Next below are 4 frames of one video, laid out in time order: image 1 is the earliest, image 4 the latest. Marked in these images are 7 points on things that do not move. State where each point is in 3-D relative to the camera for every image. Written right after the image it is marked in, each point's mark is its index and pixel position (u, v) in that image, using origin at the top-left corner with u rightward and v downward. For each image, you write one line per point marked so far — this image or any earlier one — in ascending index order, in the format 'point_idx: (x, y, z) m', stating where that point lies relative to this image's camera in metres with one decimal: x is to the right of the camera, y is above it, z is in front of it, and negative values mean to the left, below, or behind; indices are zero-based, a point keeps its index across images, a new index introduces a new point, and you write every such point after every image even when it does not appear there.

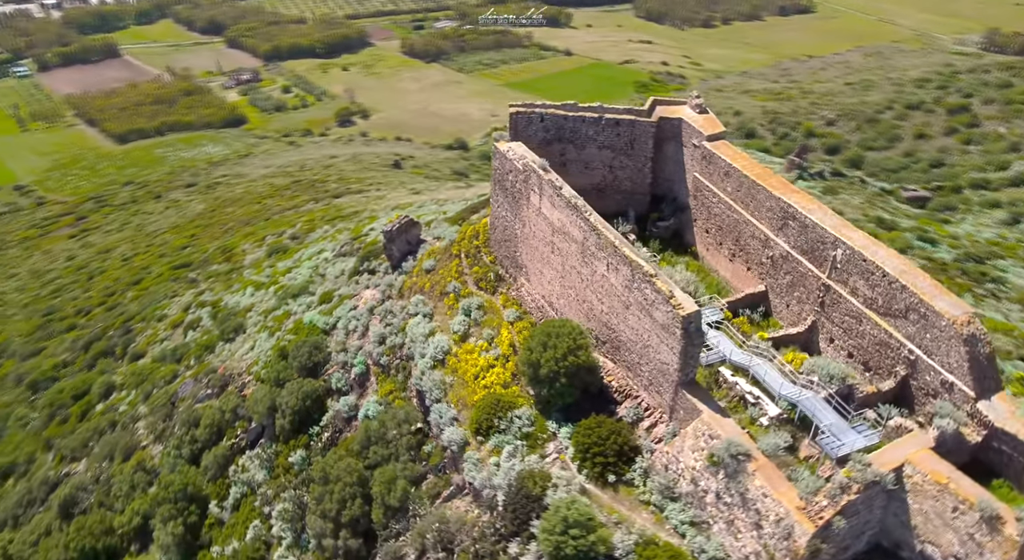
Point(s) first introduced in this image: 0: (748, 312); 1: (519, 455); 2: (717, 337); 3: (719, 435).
0: (+6.2, -0.9, +18.0) m
1: (+0.2, -4.0, +15.6) m
2: (+4.8, -1.4, +16.4) m
3: (+4.0, -3.0, +13.5) m
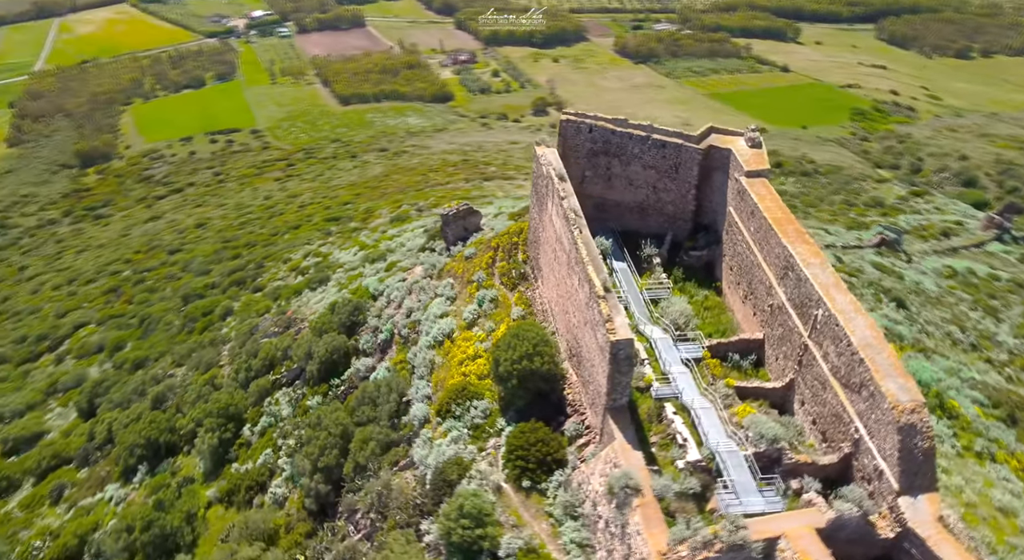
0: (+5.7, -2.0, +17.3) m
1: (-1.2, -3.9, +16.4) m
2: (+3.9, -2.2, +16.0) m
3: (+2.2, -3.6, +13.5) m
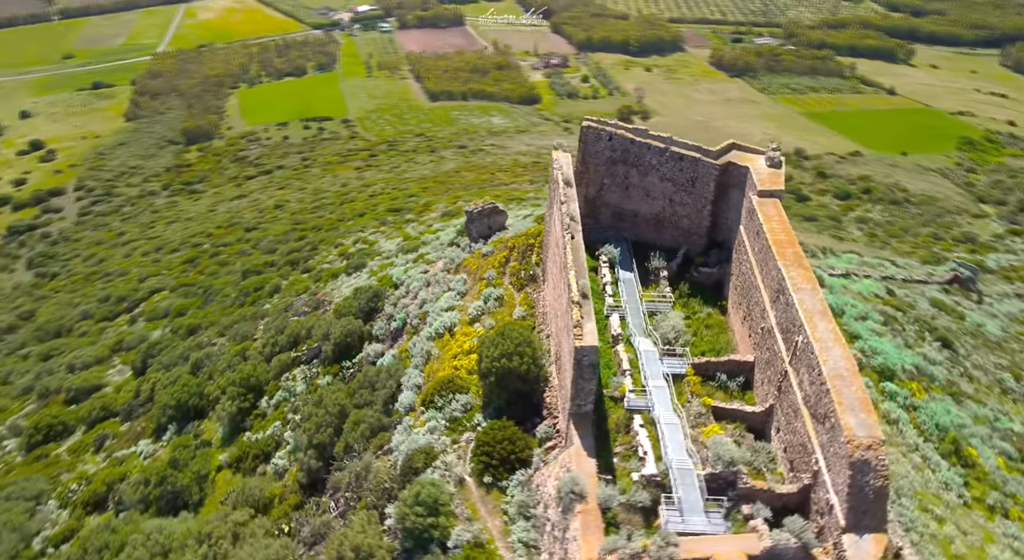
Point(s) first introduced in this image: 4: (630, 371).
0: (+5.3, -2.4, +17.0) m
1: (-1.8, -3.7, +16.7) m
2: (+3.4, -2.5, +15.9) m
3: (+1.2, -3.7, +13.5) m
4: (+2.8, -2.2, +16.6) m
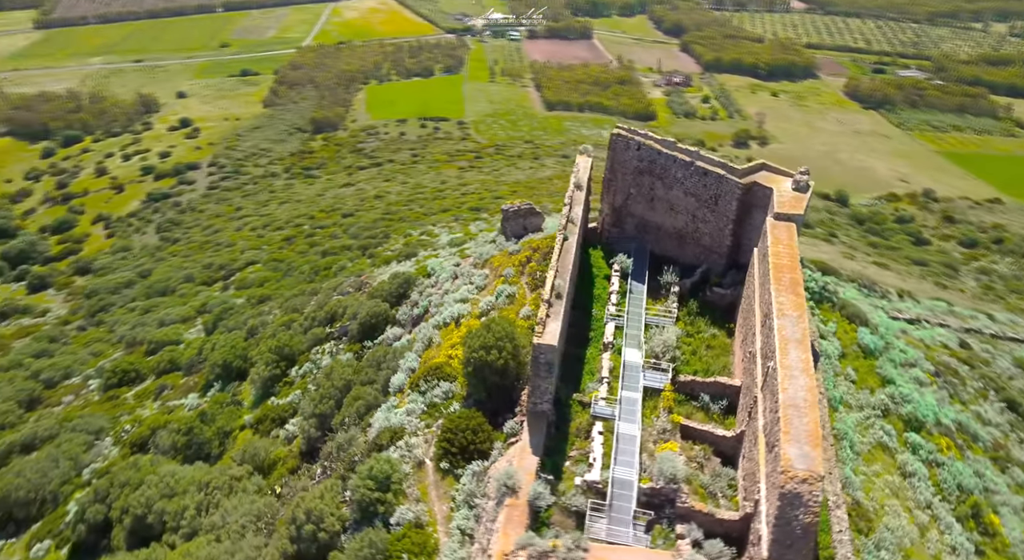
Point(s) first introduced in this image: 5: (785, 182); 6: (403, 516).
0: (+4.7, -2.9, +16.4) m
1: (-2.5, -3.4, +17.2) m
2: (+2.7, -2.7, +15.6) m
3: (+0.1, -3.7, +13.6) m
4: (+2.3, -2.4, +16.4) m
5: (+7.7, +2.8, +19.3) m
6: (-2.3, -4.8, +14.2) m
